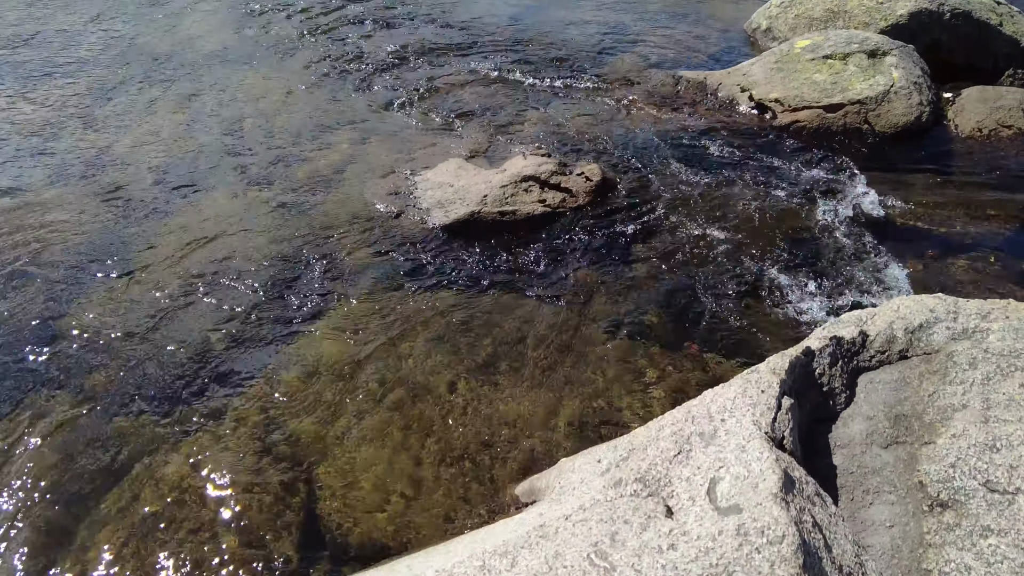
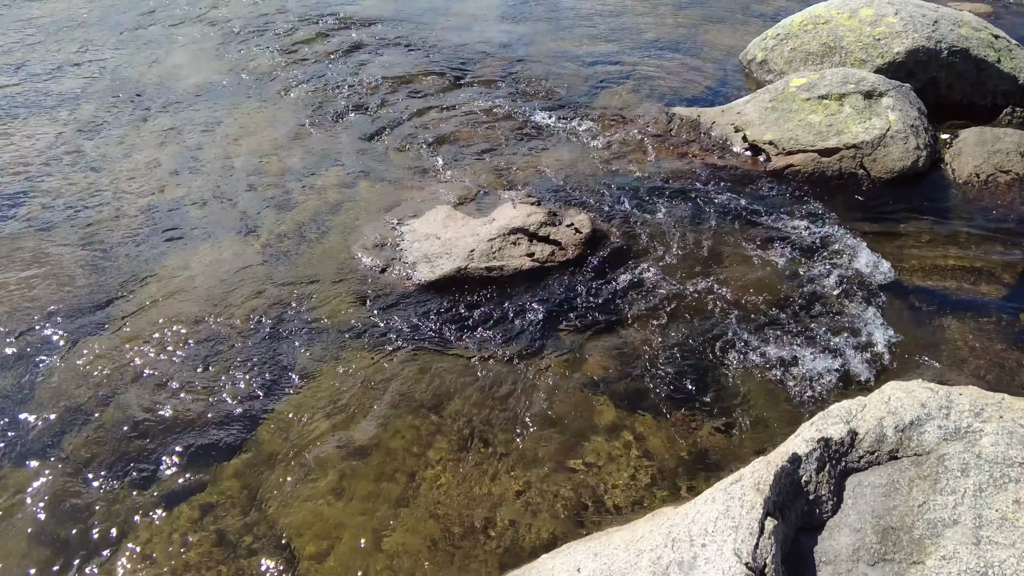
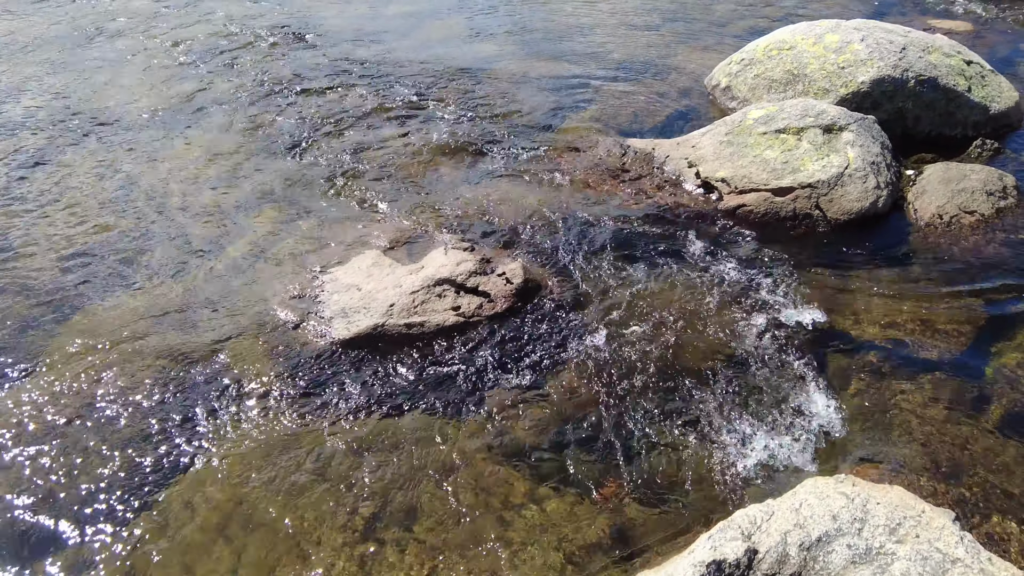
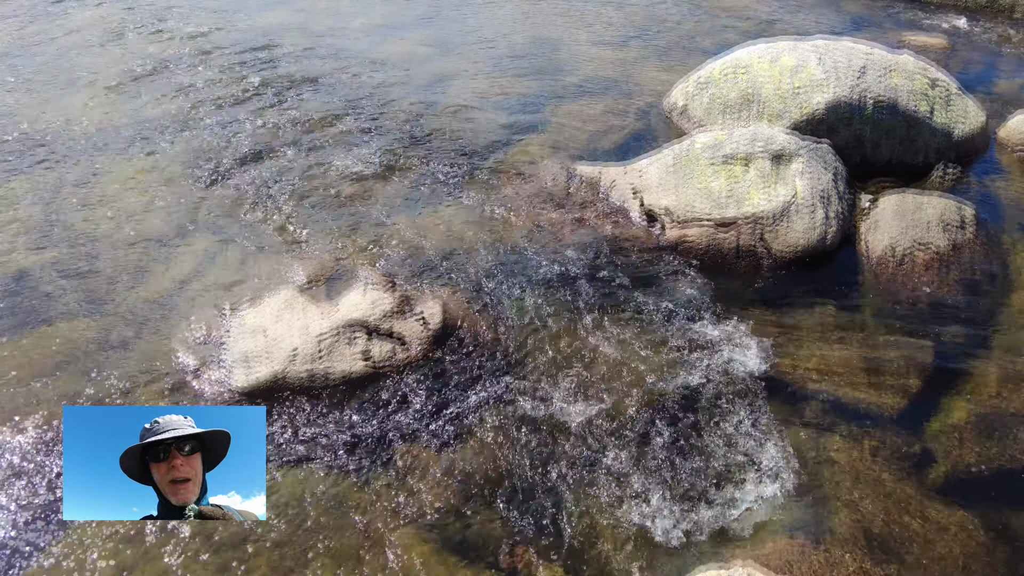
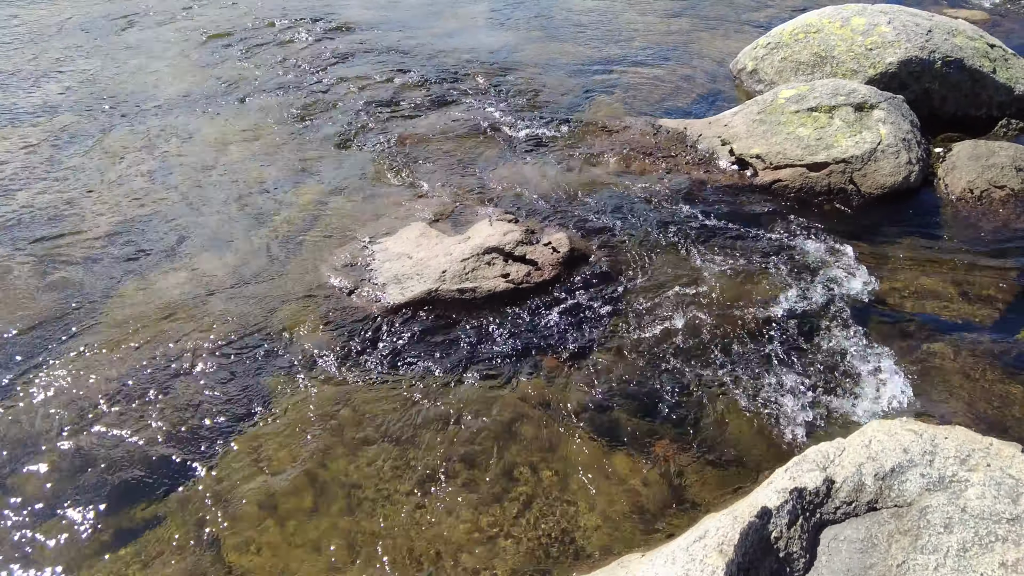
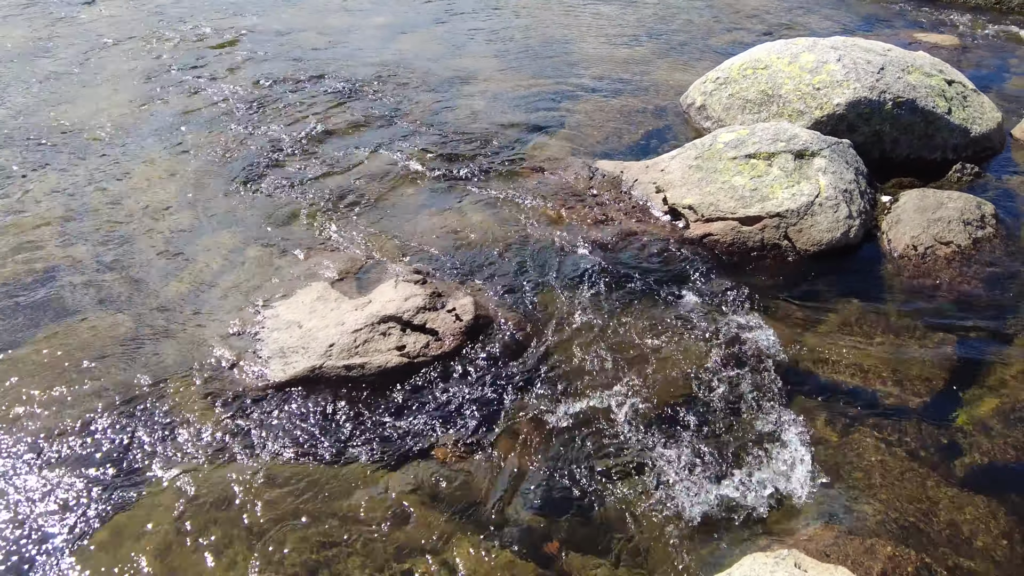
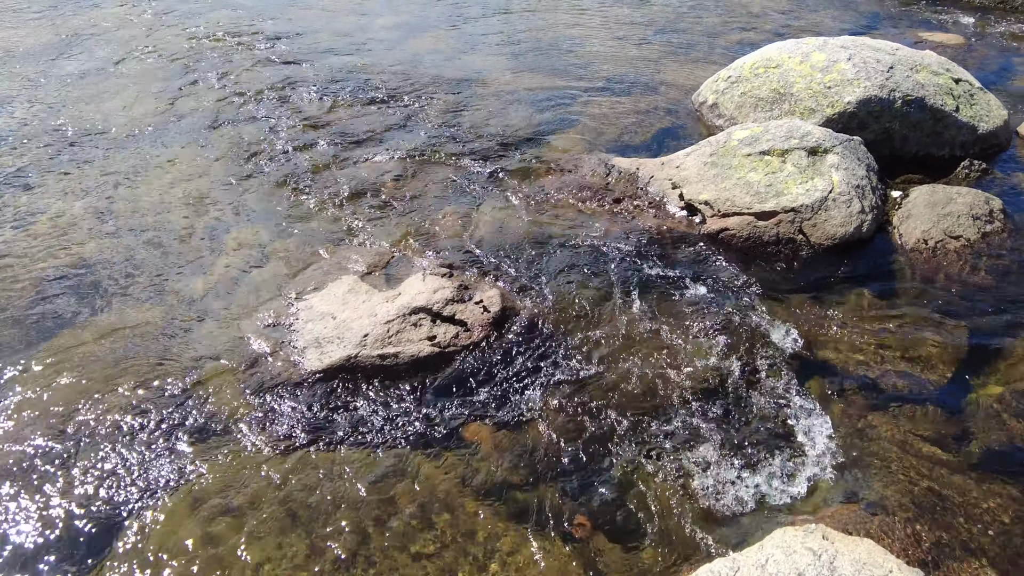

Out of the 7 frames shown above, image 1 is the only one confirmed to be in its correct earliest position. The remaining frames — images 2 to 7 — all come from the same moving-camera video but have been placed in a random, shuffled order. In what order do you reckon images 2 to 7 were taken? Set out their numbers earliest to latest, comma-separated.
2, 5, 3, 7, 6, 4
